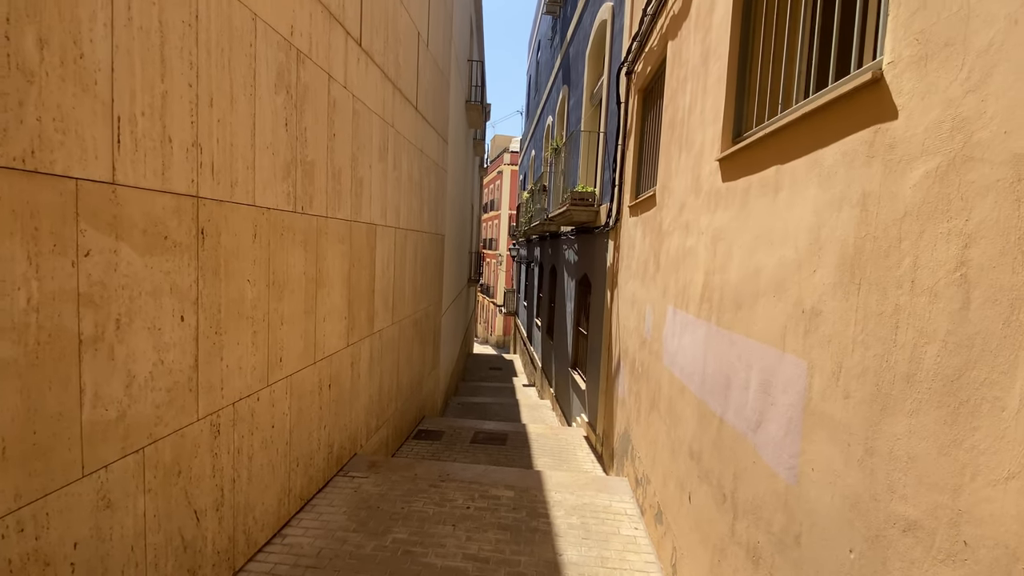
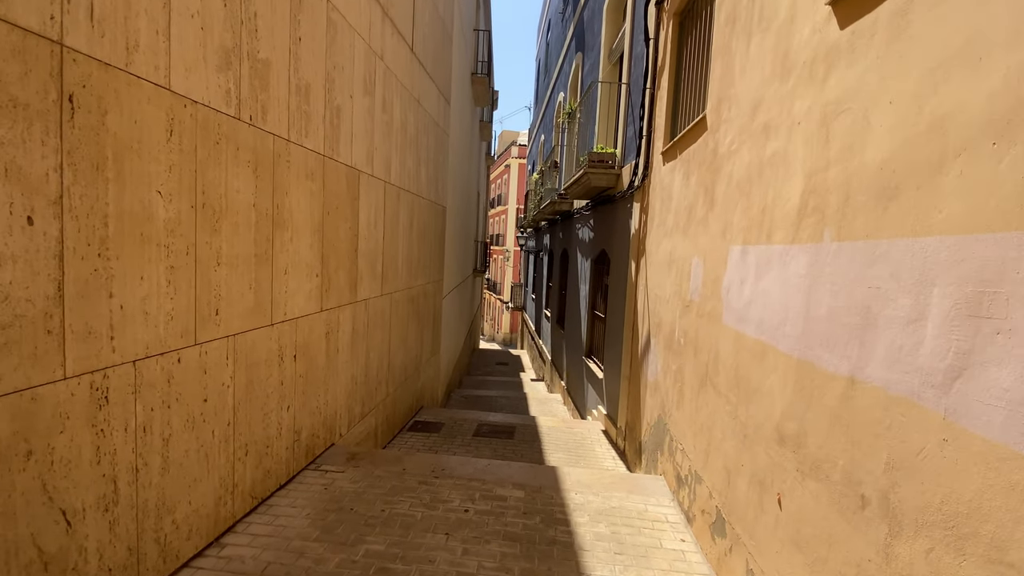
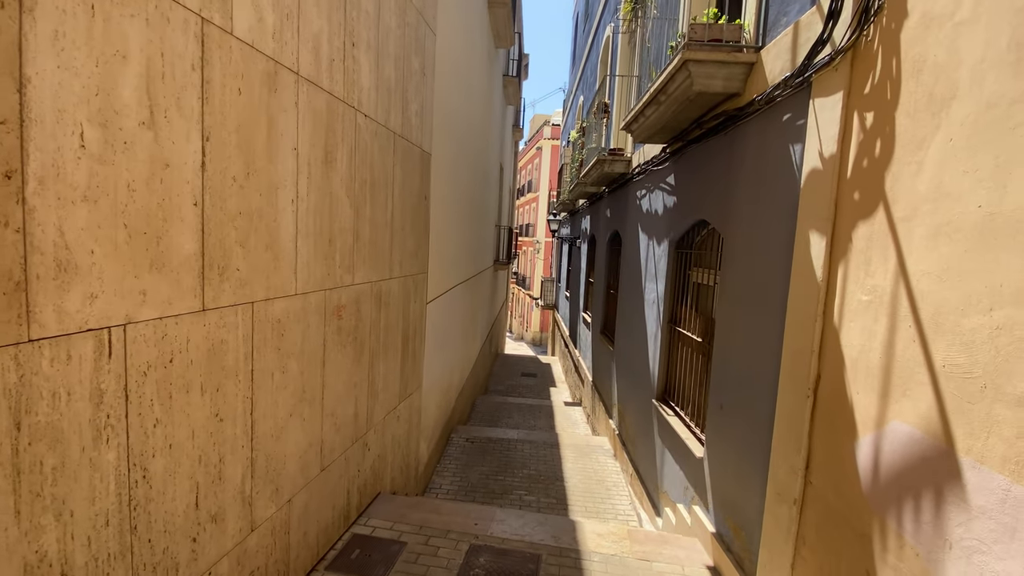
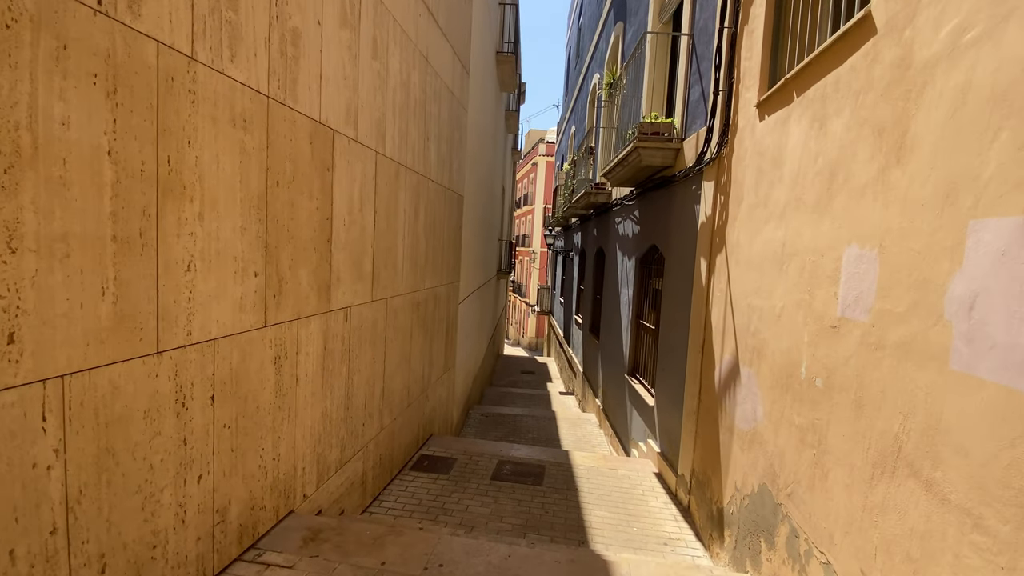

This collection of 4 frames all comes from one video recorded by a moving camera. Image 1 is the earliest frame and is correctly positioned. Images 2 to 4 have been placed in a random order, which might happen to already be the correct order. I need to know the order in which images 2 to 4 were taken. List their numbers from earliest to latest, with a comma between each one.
2, 4, 3
